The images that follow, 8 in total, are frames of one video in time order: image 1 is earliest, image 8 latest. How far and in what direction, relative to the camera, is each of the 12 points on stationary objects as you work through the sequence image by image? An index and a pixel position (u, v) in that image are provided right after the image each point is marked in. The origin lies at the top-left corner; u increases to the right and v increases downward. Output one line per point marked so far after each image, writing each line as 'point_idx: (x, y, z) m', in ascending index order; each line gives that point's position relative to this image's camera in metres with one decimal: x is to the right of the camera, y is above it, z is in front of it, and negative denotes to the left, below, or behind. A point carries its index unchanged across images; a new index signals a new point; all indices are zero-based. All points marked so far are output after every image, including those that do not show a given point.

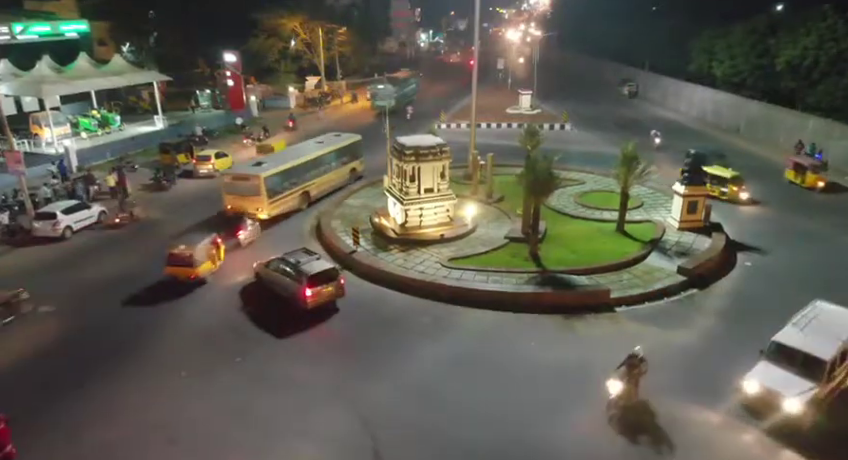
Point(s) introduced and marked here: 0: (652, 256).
0: (+7.0, -0.8, +17.1) m
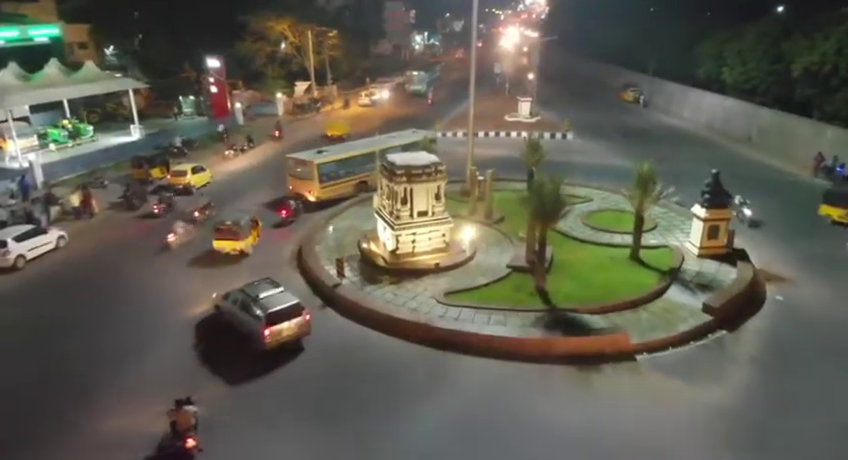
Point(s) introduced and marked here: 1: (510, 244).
0: (+6.8, -1.7, +15.3) m
1: (+2.8, -0.4, +18.0) m
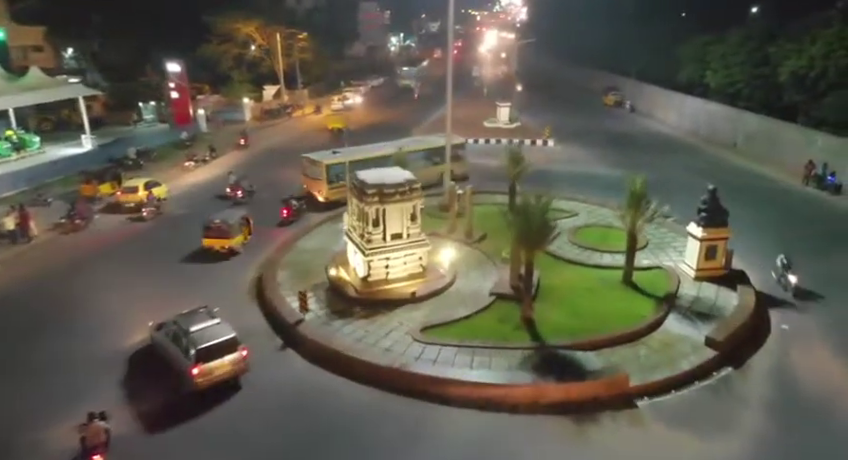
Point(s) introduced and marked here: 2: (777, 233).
0: (+6.1, -2.3, +13.9) m
1: (+2.0, -1.1, +16.6) m
2: (+12.4, -0.1, +19.6) m
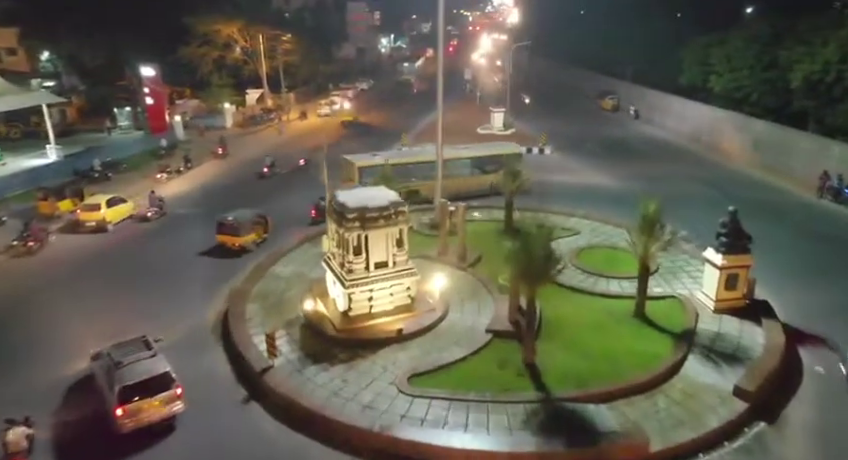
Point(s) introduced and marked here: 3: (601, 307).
0: (+5.9, -2.9, +12.3) m
1: (+1.7, -1.8, +14.9) m
2: (+12.1, -0.7, +18.1) m
3: (+4.6, -2.0, +14.4) m
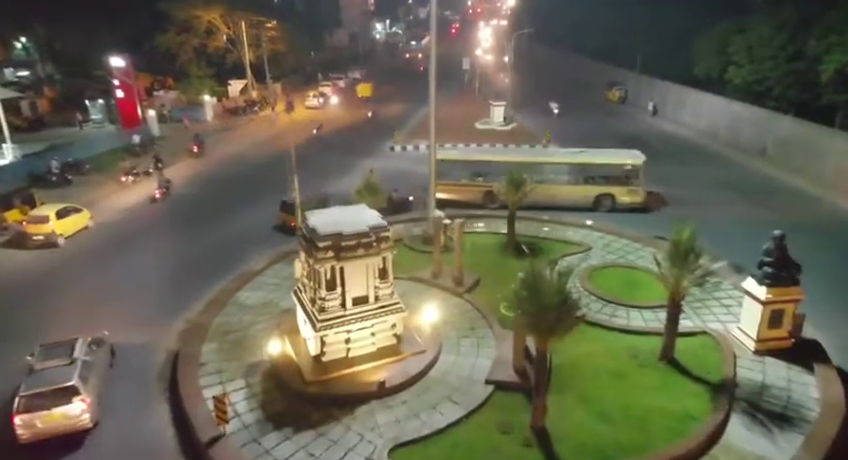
0: (+5.6, -3.6, +10.1) m
1: (+1.5, -2.3, +12.7) m
2: (+11.8, -1.2, +15.9) m
3: (+4.3, -2.6, +12.2) m
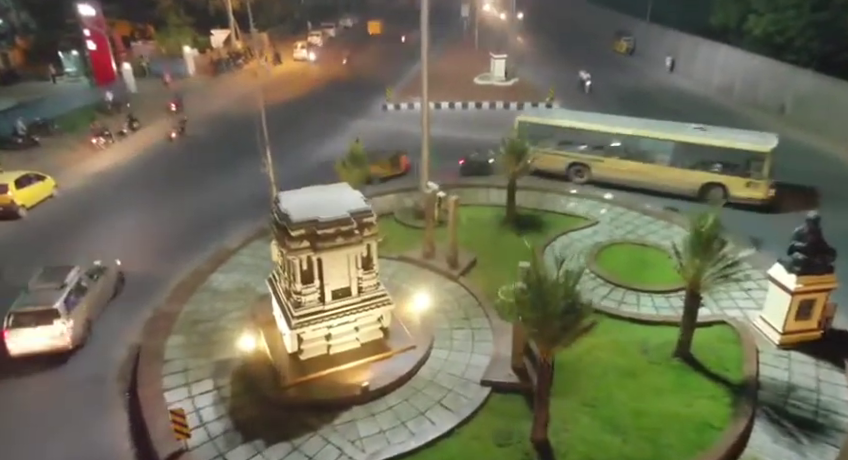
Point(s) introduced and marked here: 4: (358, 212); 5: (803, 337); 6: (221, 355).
0: (+5.4, -3.4, +9.1) m
1: (+1.3, -1.9, +11.5) m
2: (+11.6, -0.5, +14.6) m
3: (+4.1, -2.2, +11.0) m
4: (-1.1, +0.3, +9.6) m
5: (+7.5, -2.1, +11.0) m
6: (-3.9, -2.4, +10.6) m
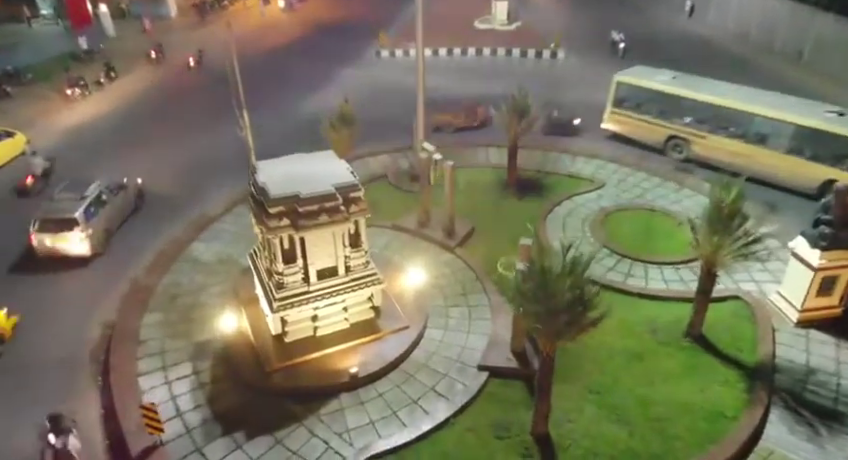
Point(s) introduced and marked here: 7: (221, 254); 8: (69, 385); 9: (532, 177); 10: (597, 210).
0: (+5.3, -3.0, +8.5) m
1: (+1.2, -1.3, +10.8) m
2: (+11.5, +0.4, +13.7) m
3: (+4.0, -1.7, +10.3) m
4: (-1.3, +0.7, +8.7) m
5: (+7.4, -1.6, +10.3) m
6: (-4.0, -1.9, +10.0) m
7: (-4.4, -0.5, +12.0) m
8: (-5.9, -2.6, +9.3) m
9: (+2.9, +1.4, +14.7) m
10: (+4.2, +0.5, +13.4) m
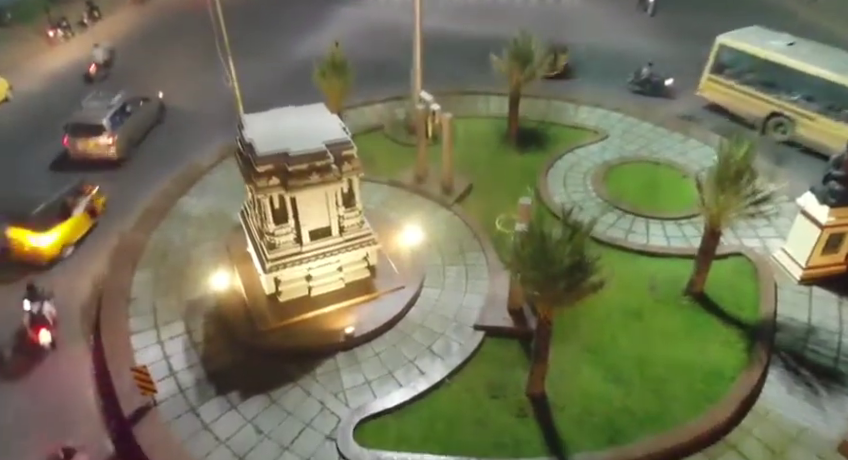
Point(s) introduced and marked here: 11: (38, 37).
0: (+5.2, -2.4, +8.5) m
1: (+1.1, -0.5, +10.6) m
2: (+11.4, +1.5, +13.3) m
3: (+4.0, -0.9, +10.2) m
4: (-1.3, +1.3, +8.3) m
5: (+7.3, -0.8, +10.1) m
6: (-4.1, -1.1, +9.8) m
7: (-4.4, +0.4, +11.7) m
8: (-6.0, -1.9, +9.3) m
9: (+2.8, +2.6, +14.2) m
10: (+4.1, +1.6, +13.0) m
11: (-13.5, +6.7, +19.5) m
